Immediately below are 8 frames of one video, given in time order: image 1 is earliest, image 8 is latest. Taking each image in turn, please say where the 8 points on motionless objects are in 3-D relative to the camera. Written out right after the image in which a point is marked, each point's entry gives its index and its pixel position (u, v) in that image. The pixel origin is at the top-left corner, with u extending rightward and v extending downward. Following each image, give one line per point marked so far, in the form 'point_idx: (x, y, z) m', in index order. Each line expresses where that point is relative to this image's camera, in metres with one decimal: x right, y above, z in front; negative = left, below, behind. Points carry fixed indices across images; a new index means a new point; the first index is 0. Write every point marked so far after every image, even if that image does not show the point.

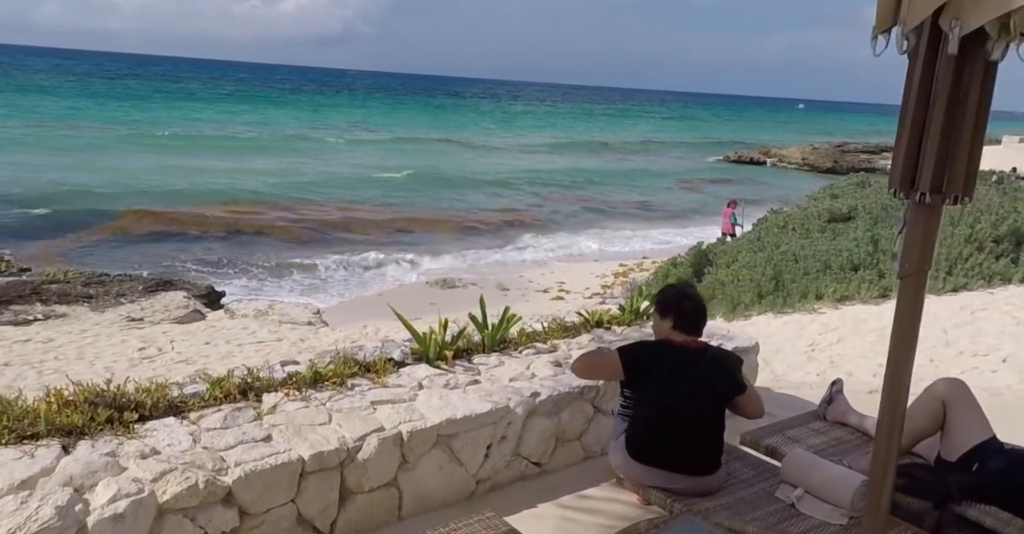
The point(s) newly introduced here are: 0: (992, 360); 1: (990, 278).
0: (+4.7, -0.9, +7.3) m
1: (+5.9, -0.1, +9.3) m
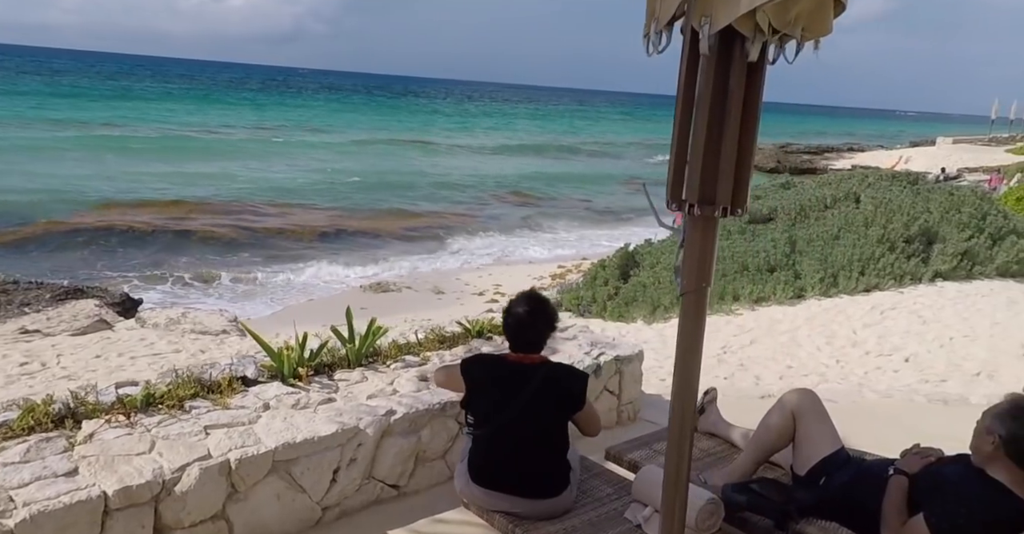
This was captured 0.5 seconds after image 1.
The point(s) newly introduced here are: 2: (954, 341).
0: (+3.8, -0.9, +7.4) m
1: (+4.8, -0.1, +9.4) m
2: (+4.6, -0.8, +7.7) m
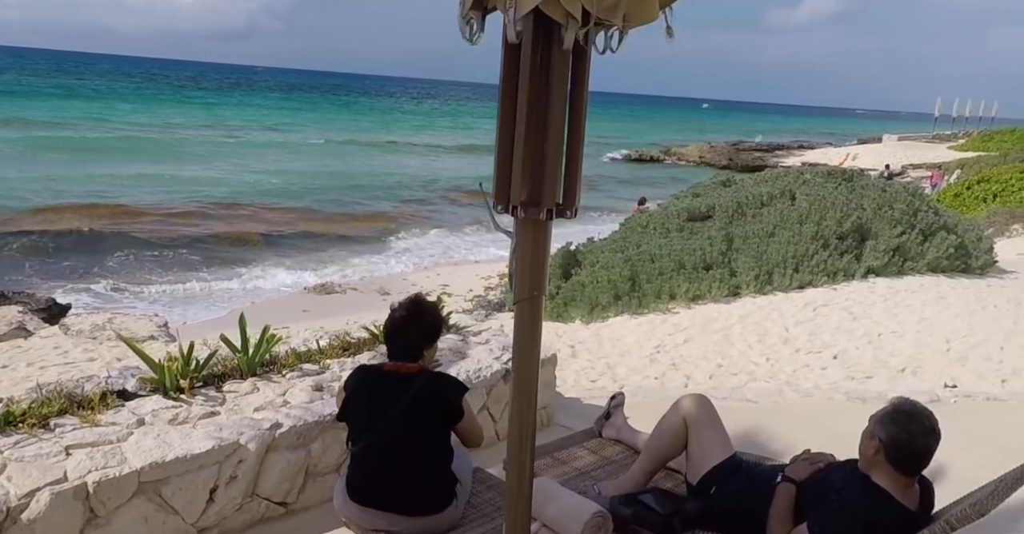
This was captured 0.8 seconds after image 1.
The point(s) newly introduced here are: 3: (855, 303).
0: (+3.1, -0.9, +7.4) m
1: (+4.0, -0.1, +9.4) m
2: (+3.8, -0.7, +7.8) m
3: (+4.0, -0.4, +8.8) m
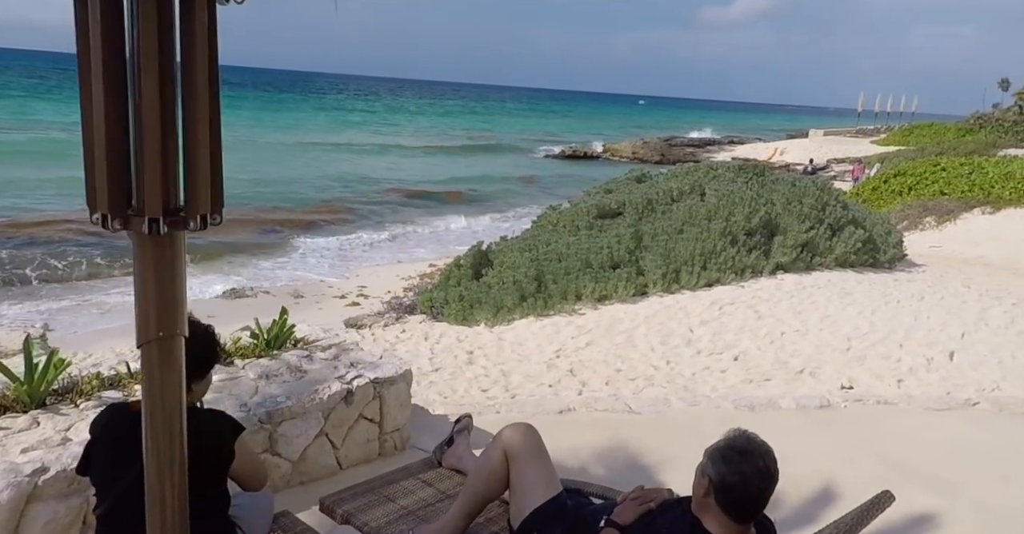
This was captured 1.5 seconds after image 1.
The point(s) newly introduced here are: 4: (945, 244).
0: (+2.0, -0.9, +7.1) m
1: (+2.8, -0.1, +9.3) m
2: (+2.8, -0.7, +7.6) m
3: (+2.9, -0.4, +8.6) m
4: (+9.5, +0.5, +16.4) m
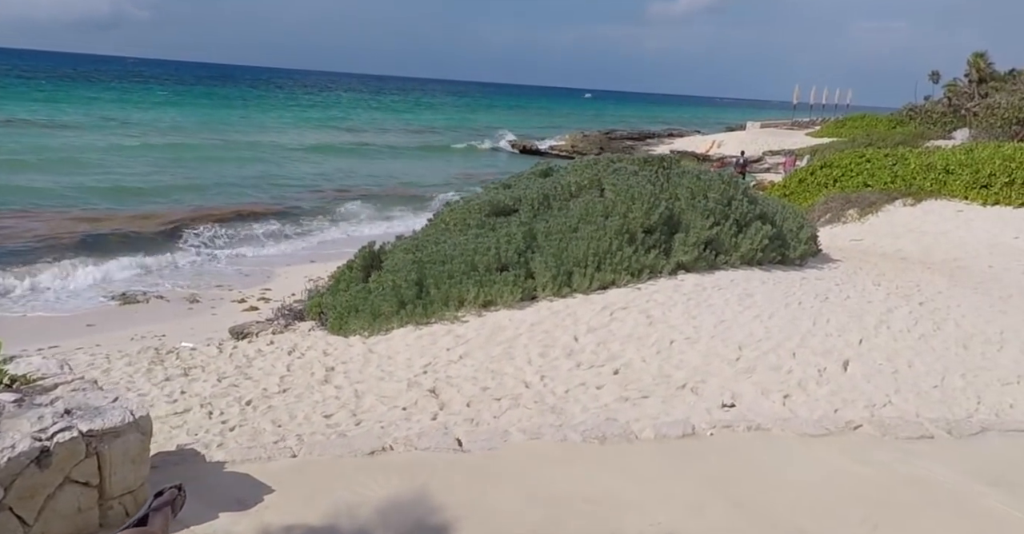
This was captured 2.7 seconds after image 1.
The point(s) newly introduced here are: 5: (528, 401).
0: (+0.8, -0.9, +6.5) m
1: (+1.5, -0.1, +8.6) m
2: (+1.5, -0.7, +6.9) m
3: (+1.5, -0.4, +7.9) m
4: (+7.6, +0.6, +16.1) m
5: (+0.1, -1.1, +5.9) m
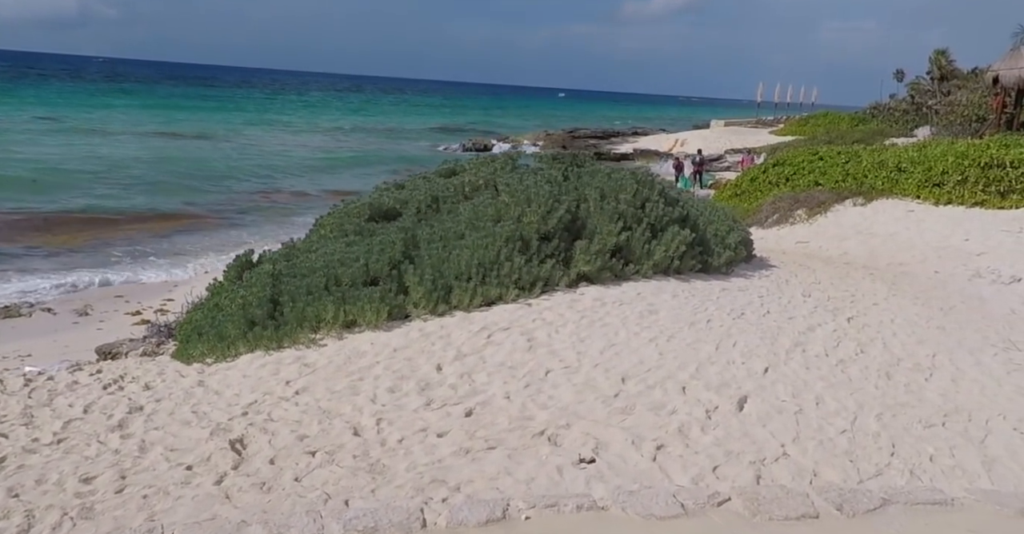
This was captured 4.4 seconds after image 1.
0: (-0.4, -1.0, +5.3) m
1: (+0.2, -0.2, +7.5) m
2: (+0.3, -0.8, +5.8) m
3: (+0.3, -0.5, +6.8) m
4: (+6.1, +0.5, +15.2) m
5: (-1.1, -1.2, +4.8) m
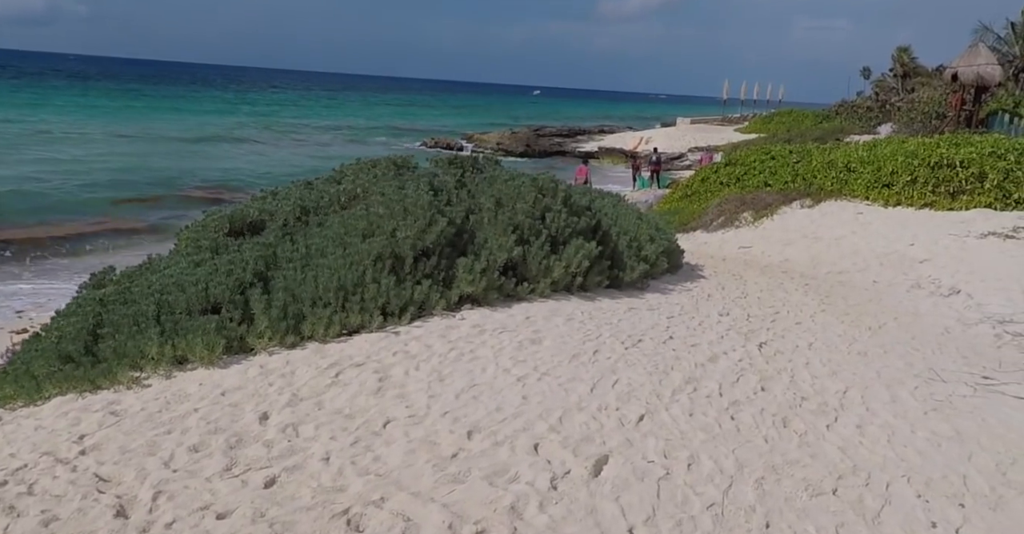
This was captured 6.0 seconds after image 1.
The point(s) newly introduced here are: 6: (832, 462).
0: (-1.5, -1.3, +4.4) m
1: (-1.0, -0.4, +6.5) m
2: (-0.8, -1.0, +4.9) m
3: (-0.9, -0.7, +5.9) m
4: (+4.7, +0.4, +14.4) m
5: (-2.1, -1.4, +3.8) m
6: (+1.9, -1.1, +4.4) m
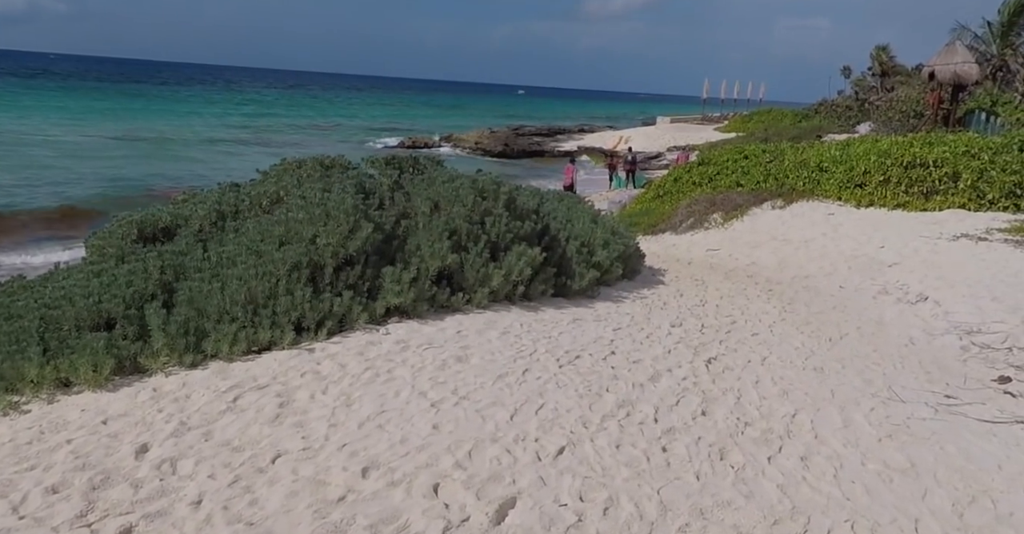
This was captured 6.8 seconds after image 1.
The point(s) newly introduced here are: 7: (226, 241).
0: (-2.1, -1.3, +3.8) m
1: (-1.6, -0.5, +6.0) m
2: (-1.4, -1.1, +4.3) m
3: (-1.5, -0.8, +5.3) m
4: (+3.9, +0.4, +14.0) m
5: (-2.7, -1.5, +3.2) m
6: (+1.3, -1.2, +3.9) m
7: (-2.6, +0.3, +6.7) m
